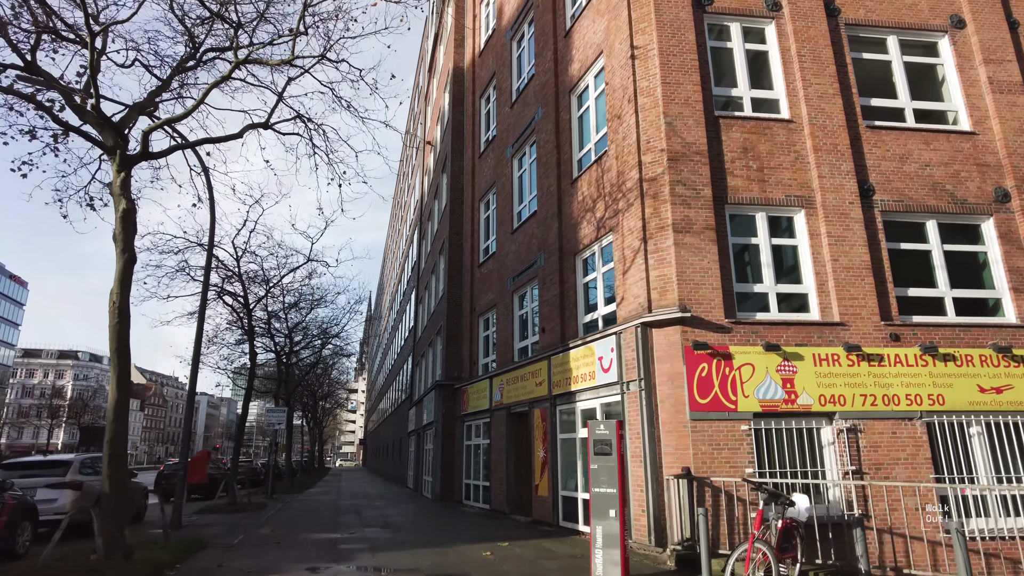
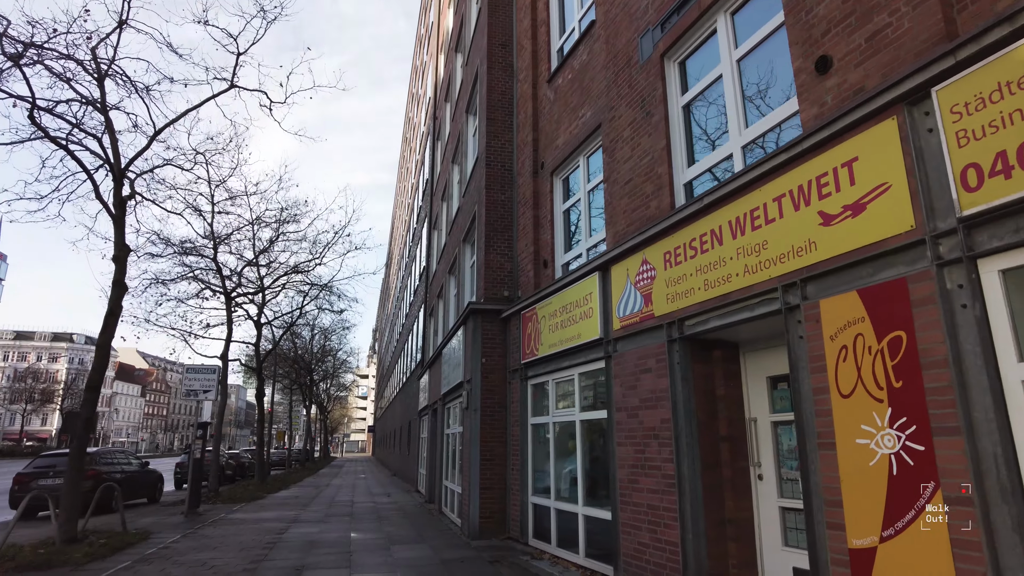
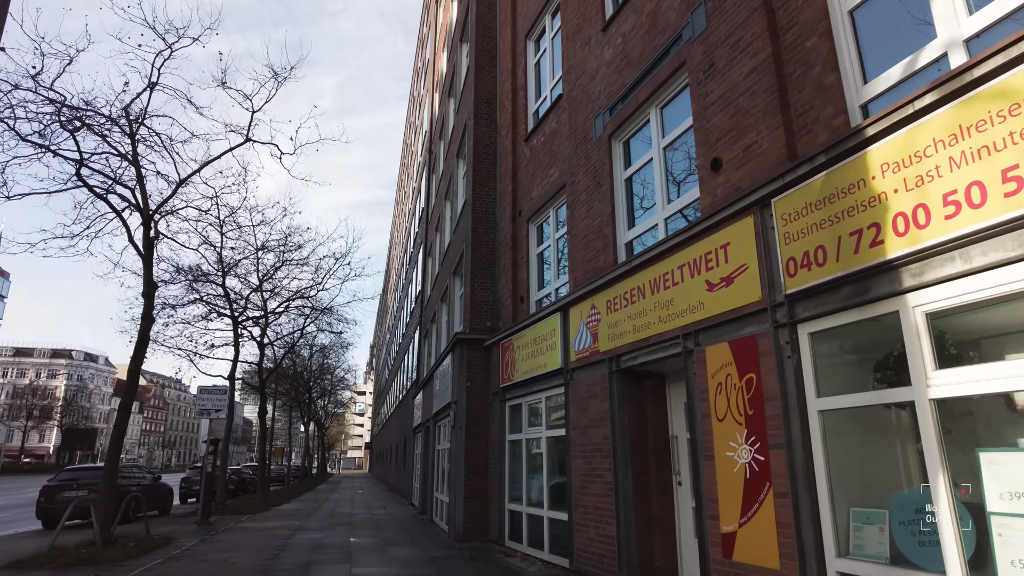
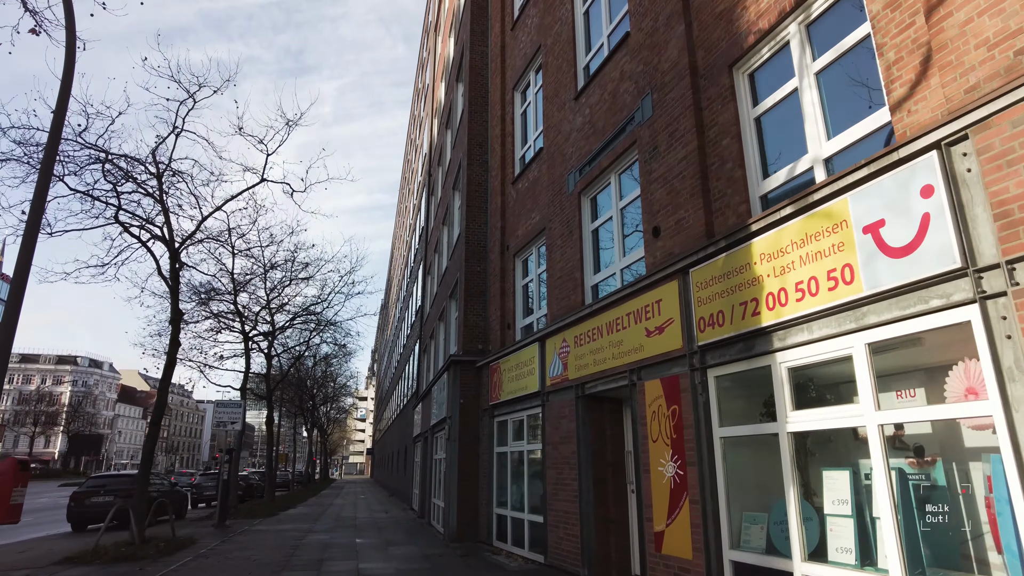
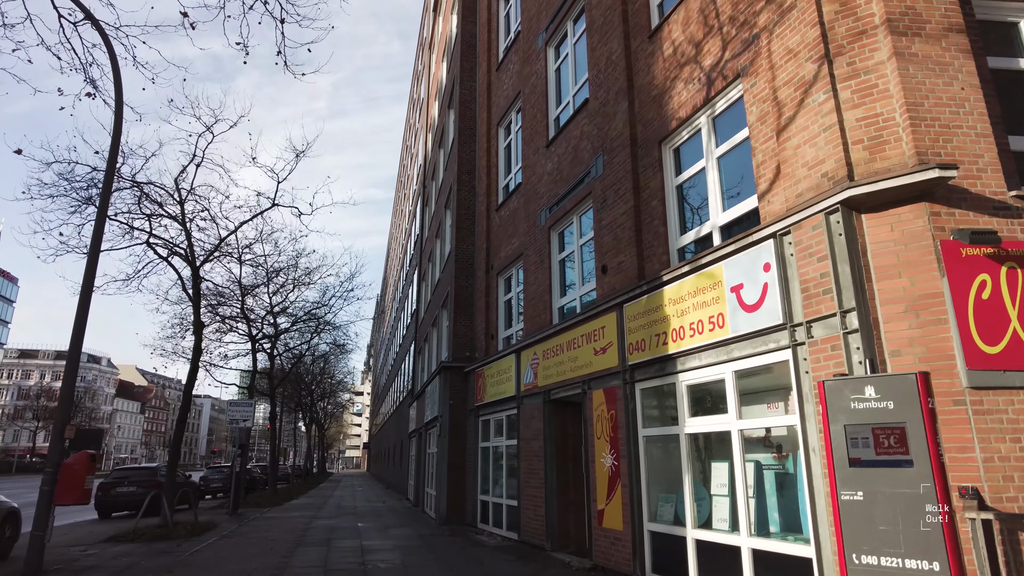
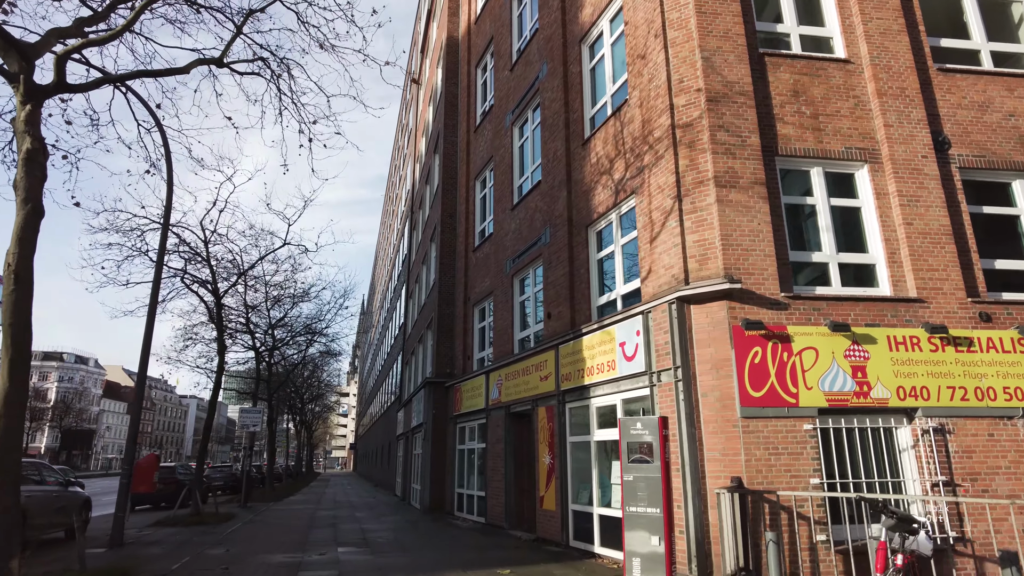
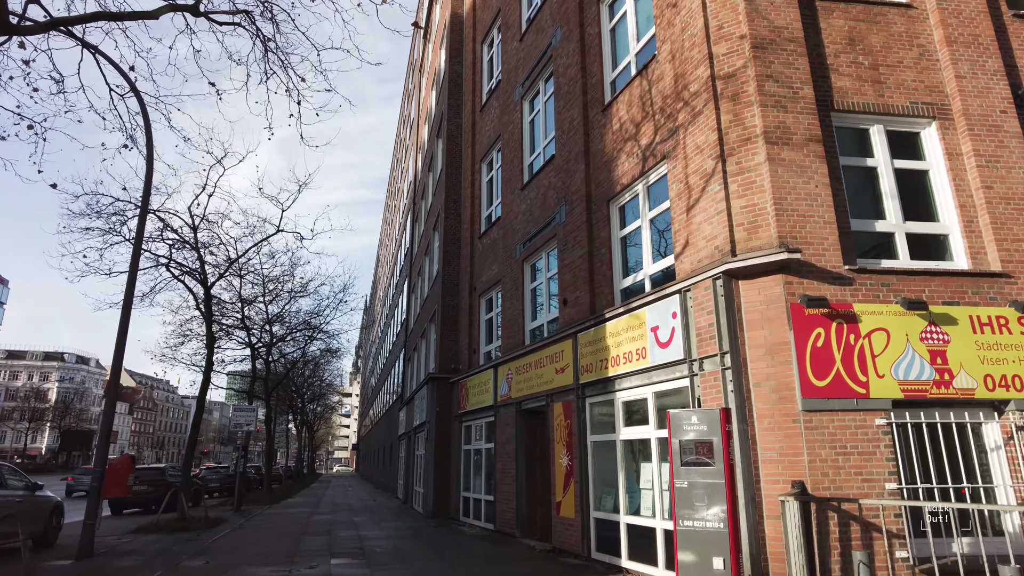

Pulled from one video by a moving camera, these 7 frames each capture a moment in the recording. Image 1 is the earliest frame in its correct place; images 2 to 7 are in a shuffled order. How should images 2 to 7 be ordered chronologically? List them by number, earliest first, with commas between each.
6, 7, 5, 4, 3, 2
